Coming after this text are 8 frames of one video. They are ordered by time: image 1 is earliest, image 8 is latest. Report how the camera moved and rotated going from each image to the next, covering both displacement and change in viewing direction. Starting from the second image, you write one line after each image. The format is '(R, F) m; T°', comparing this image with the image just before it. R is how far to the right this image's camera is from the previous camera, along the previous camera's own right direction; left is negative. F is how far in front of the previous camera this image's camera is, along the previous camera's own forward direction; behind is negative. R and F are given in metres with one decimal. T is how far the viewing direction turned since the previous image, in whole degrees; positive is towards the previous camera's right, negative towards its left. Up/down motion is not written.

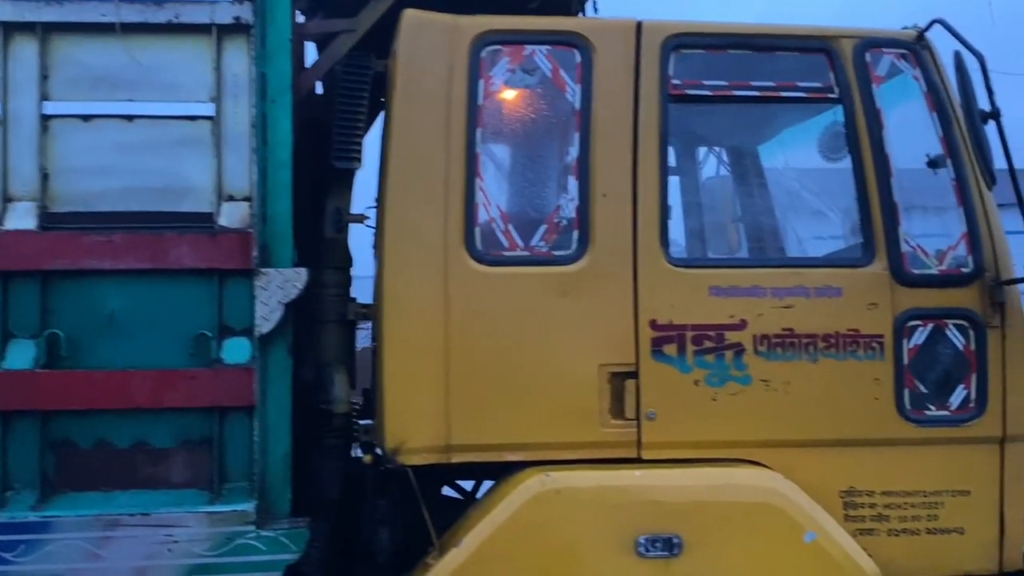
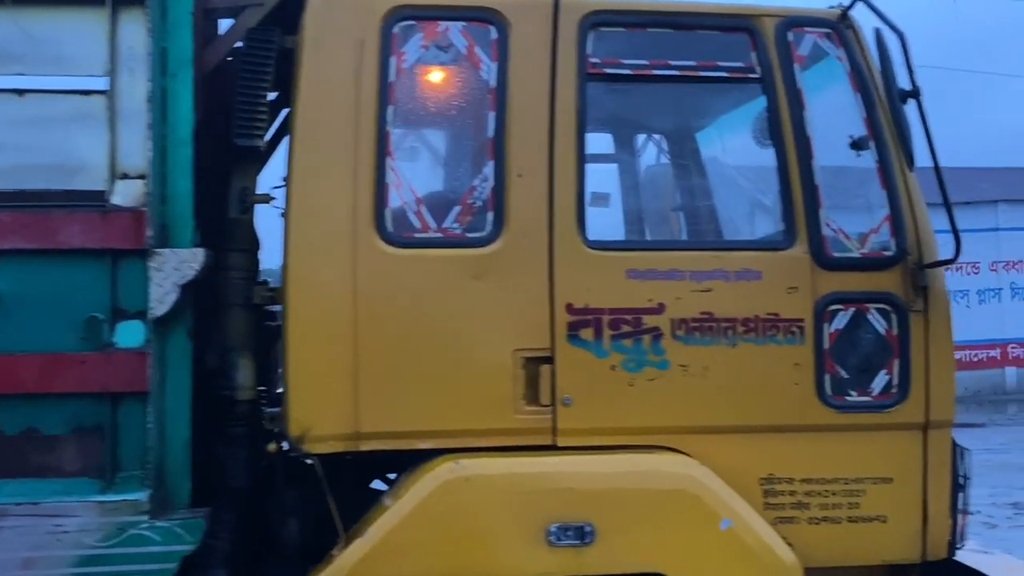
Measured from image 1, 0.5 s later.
(+0.2, +0.1) m; +1°
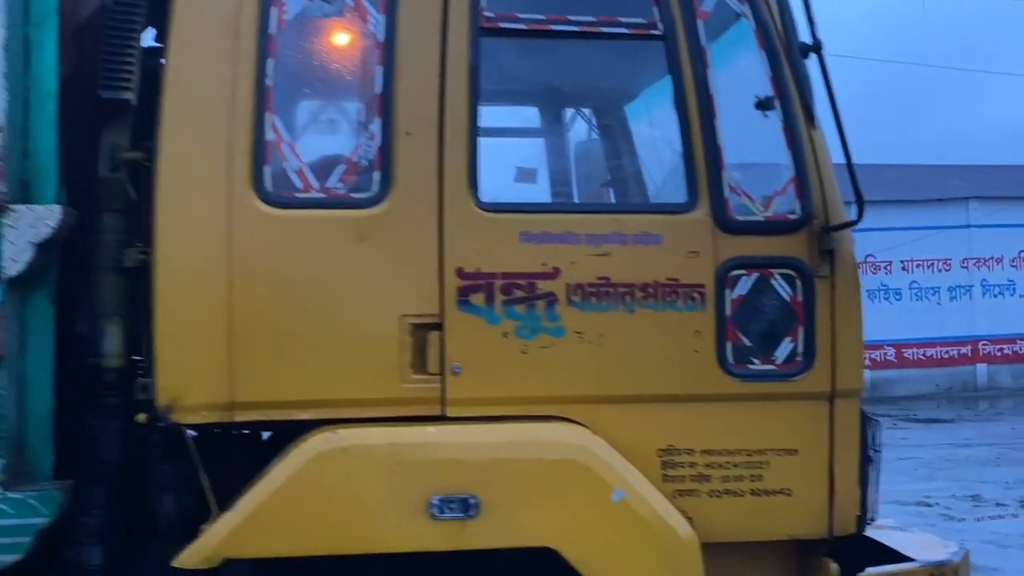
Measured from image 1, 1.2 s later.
(+0.2, +0.1) m; +1°
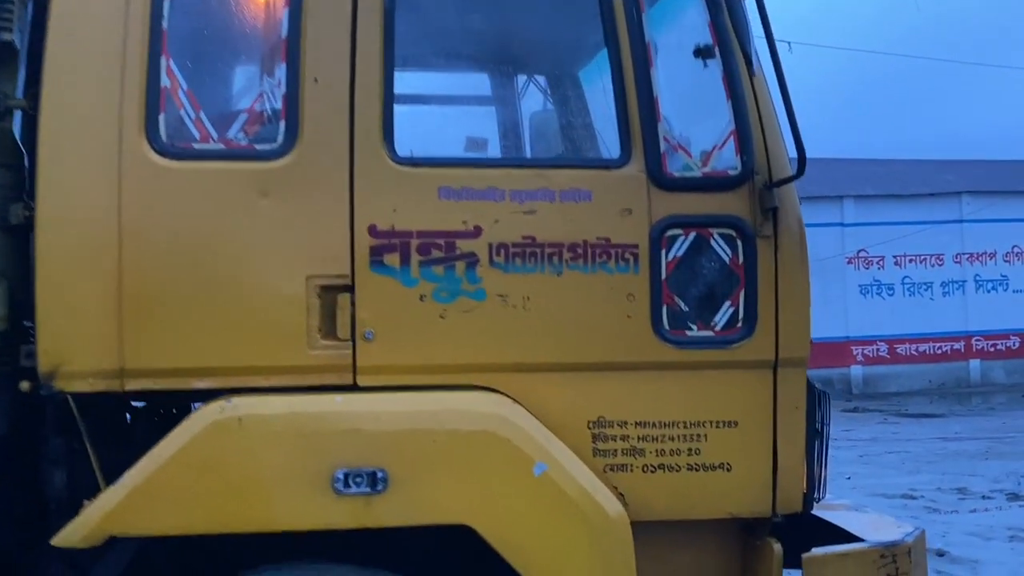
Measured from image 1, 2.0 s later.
(+0.2, +0.2) m; 0°
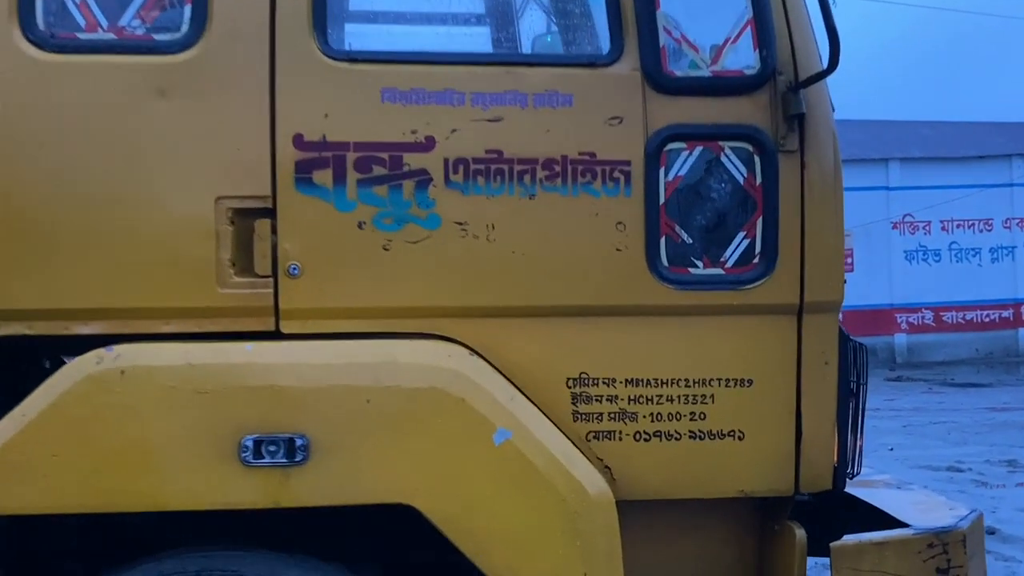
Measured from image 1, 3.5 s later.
(+0.2, +0.5) m; -2°
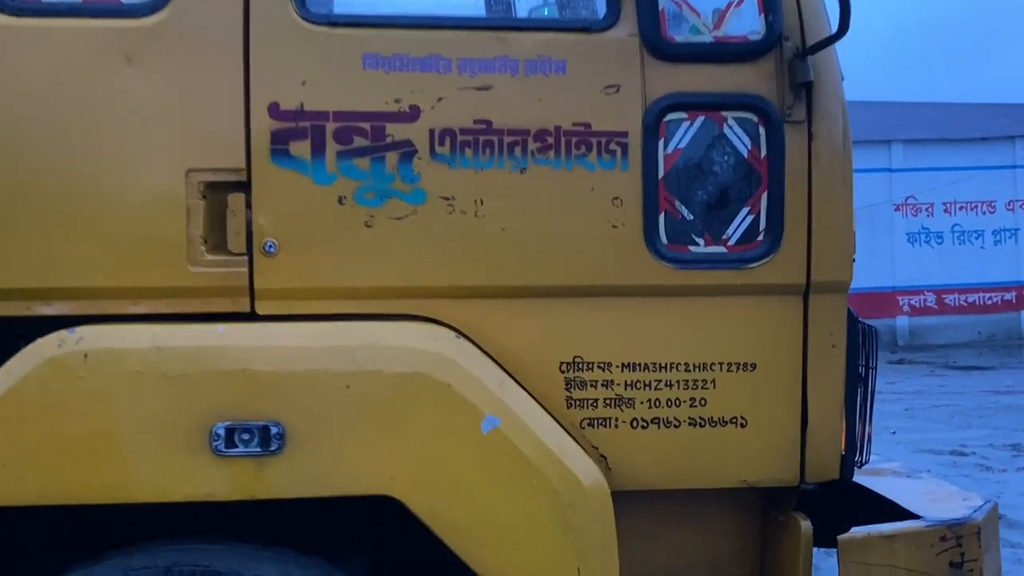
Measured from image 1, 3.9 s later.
(0.0, +0.1) m; 0°
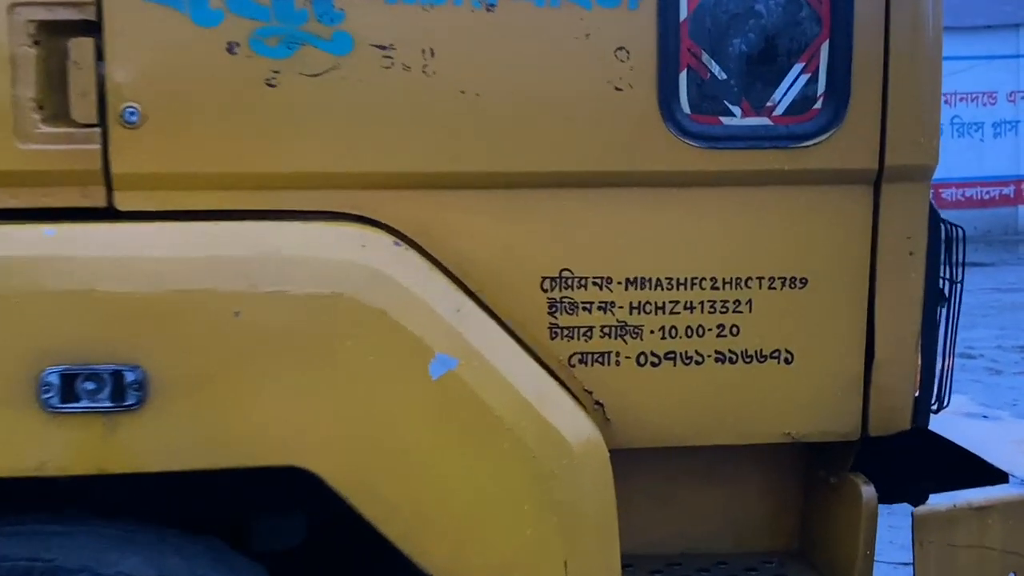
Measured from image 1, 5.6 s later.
(0.0, +0.6) m; +1°
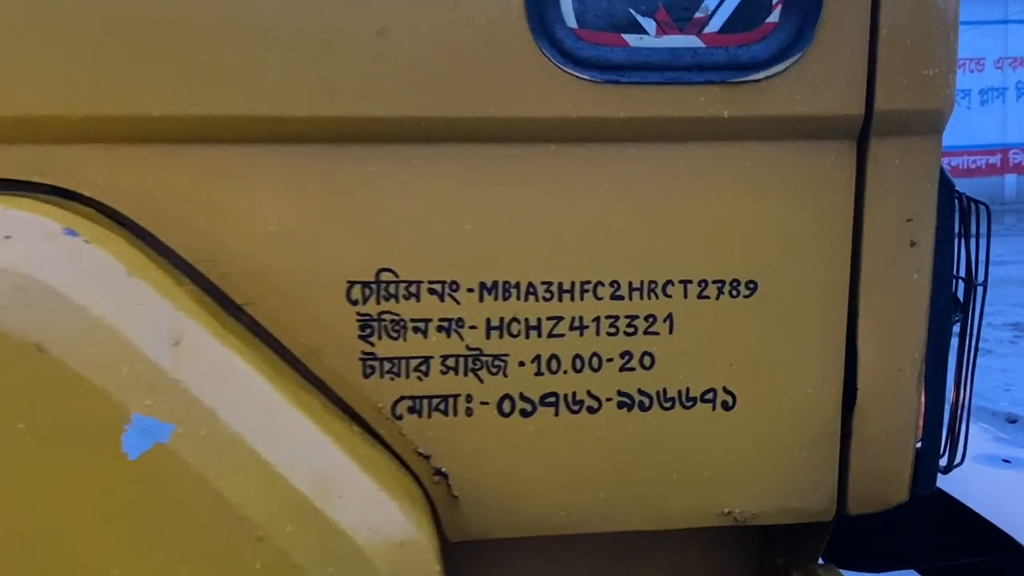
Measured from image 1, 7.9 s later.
(+0.2, +0.5) m; +1°
